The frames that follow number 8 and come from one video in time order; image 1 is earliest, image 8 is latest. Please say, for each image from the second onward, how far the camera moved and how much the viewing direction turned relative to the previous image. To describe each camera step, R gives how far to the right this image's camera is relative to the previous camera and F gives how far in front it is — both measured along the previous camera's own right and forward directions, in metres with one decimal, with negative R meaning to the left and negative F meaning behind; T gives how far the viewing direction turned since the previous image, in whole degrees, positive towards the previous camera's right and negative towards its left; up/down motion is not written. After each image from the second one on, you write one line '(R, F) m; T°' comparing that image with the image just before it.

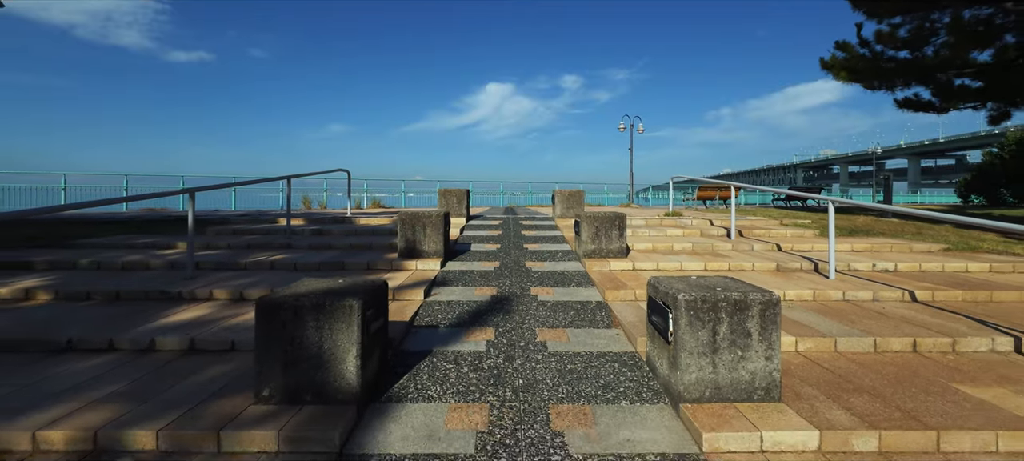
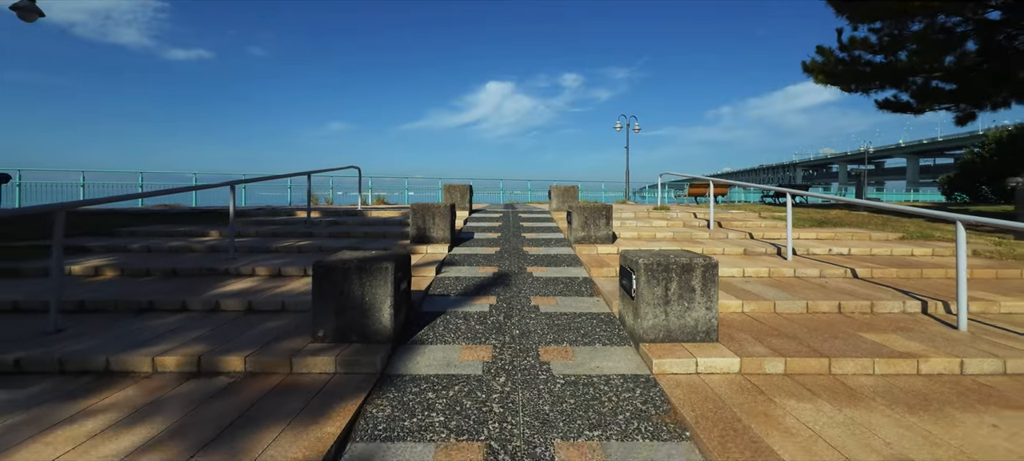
(0.0, -0.8) m; 0°
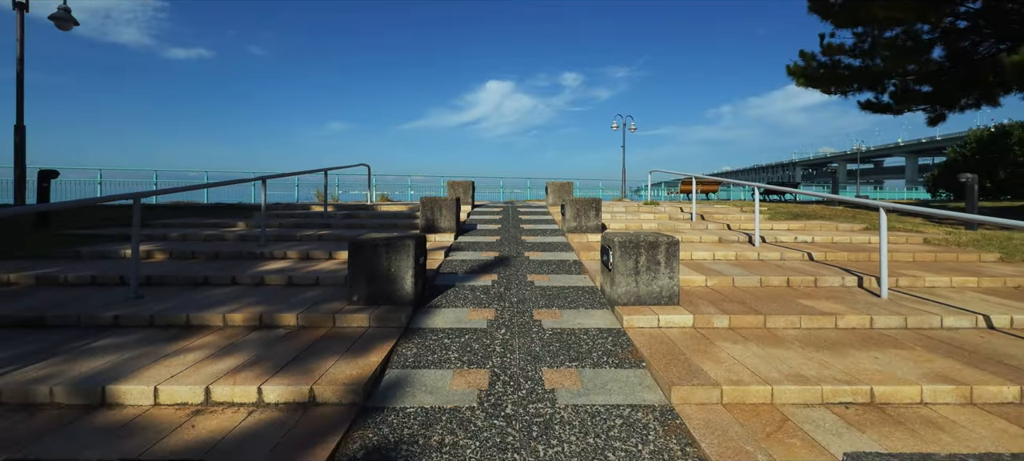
(0.0, -0.8) m; 0°
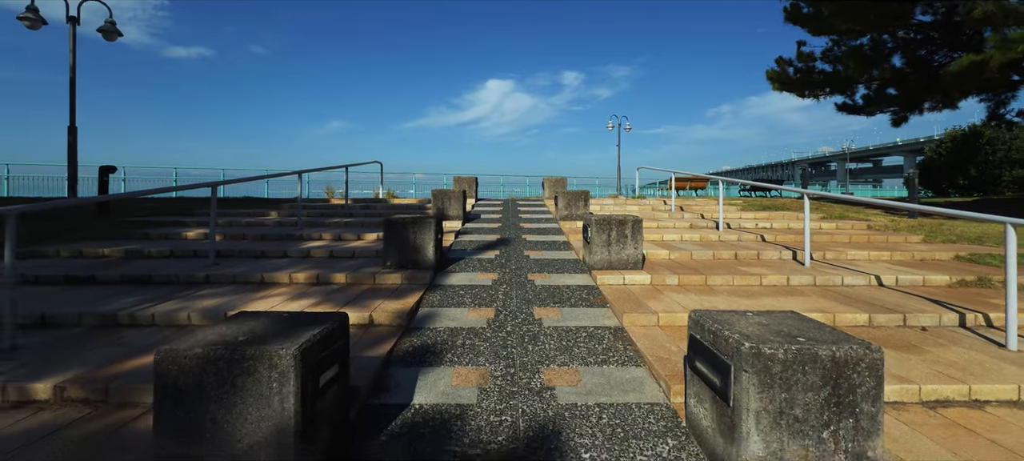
(0.0, -1.2) m; 0°
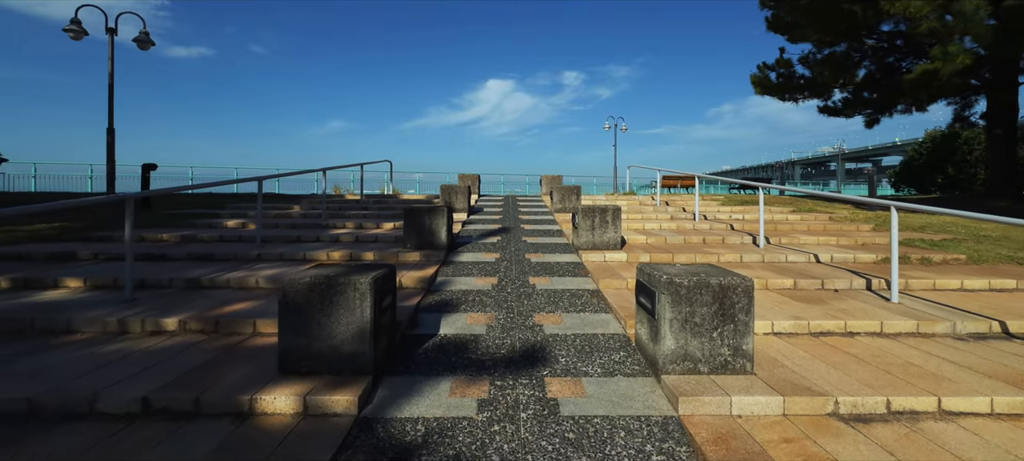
(0.0, -1.0) m; 0°
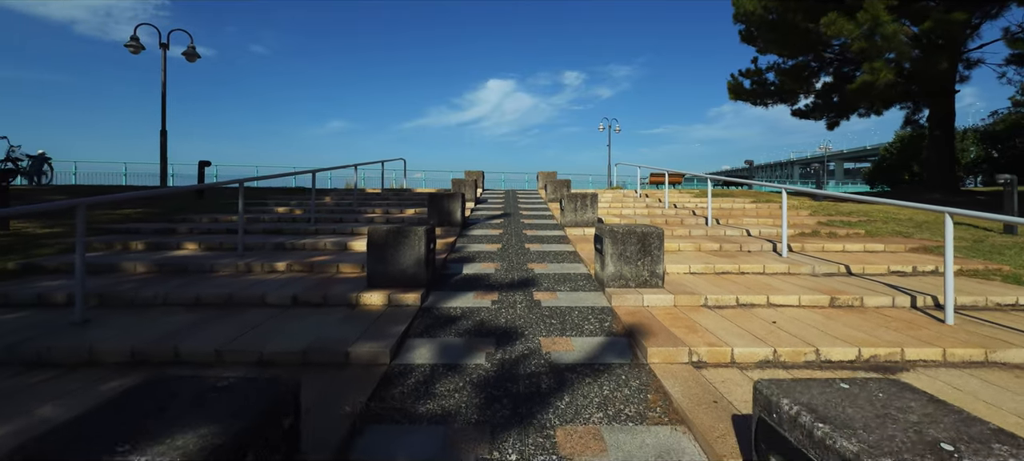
(0.0, -1.8) m; 0°
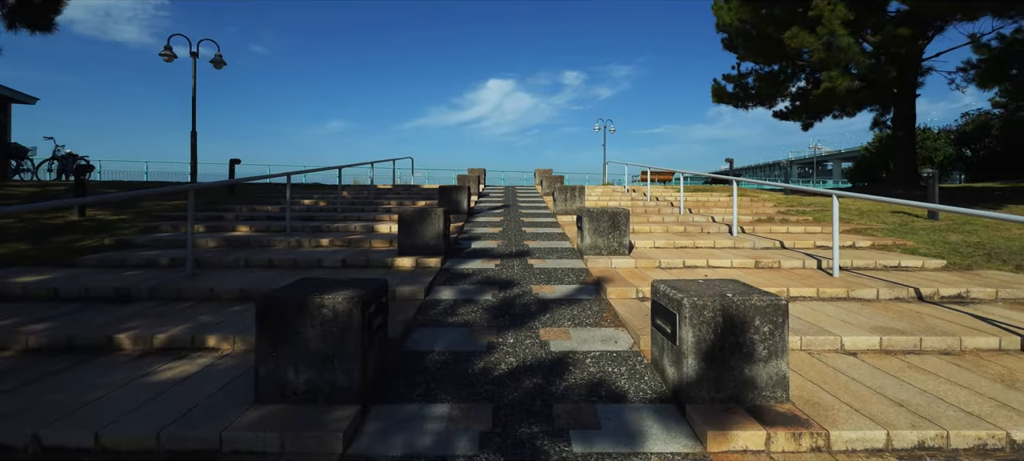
(0.0, -1.4) m; 0°
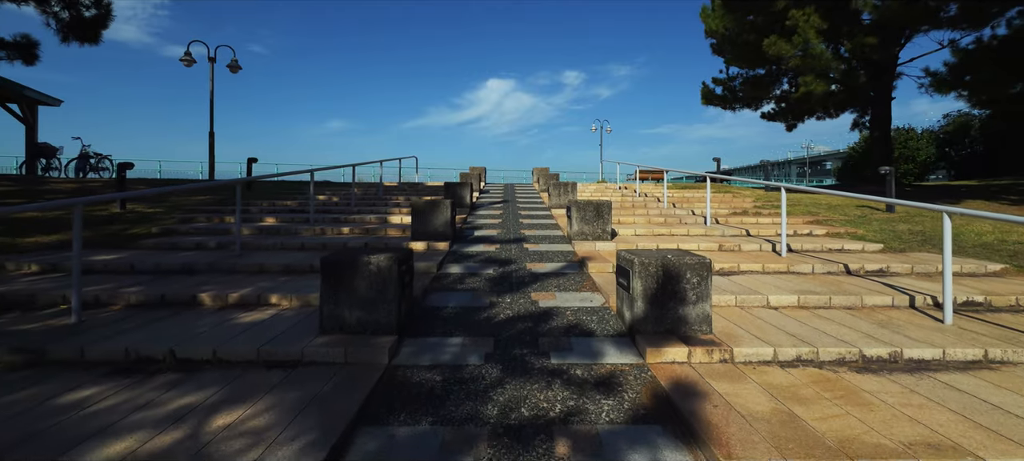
(0.0, -1.0) m; 0°
